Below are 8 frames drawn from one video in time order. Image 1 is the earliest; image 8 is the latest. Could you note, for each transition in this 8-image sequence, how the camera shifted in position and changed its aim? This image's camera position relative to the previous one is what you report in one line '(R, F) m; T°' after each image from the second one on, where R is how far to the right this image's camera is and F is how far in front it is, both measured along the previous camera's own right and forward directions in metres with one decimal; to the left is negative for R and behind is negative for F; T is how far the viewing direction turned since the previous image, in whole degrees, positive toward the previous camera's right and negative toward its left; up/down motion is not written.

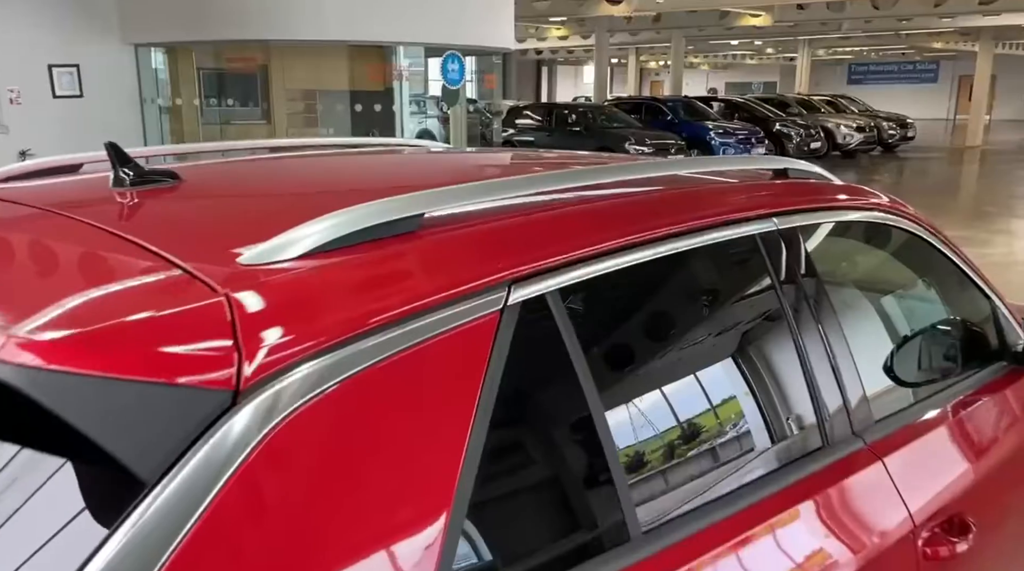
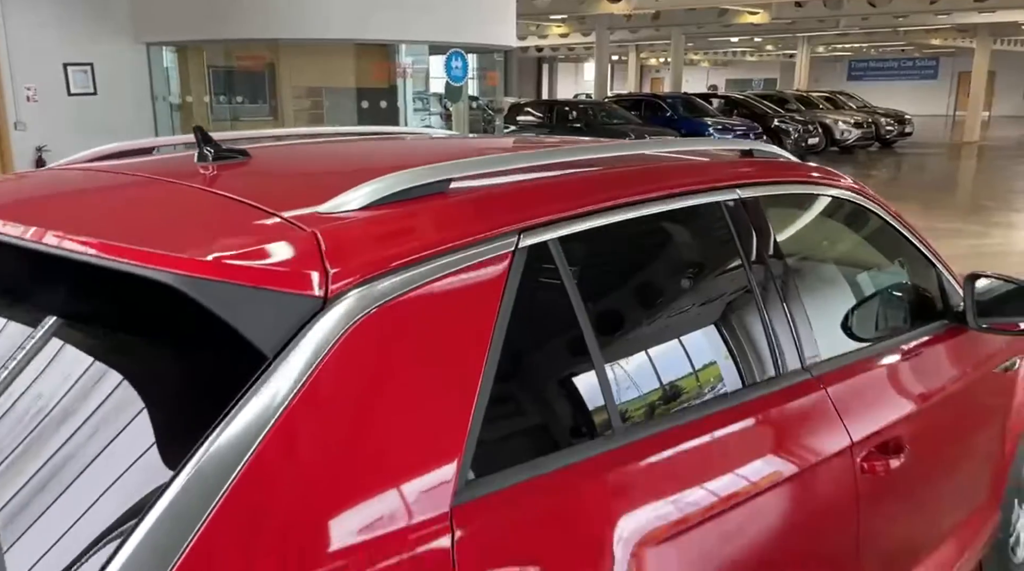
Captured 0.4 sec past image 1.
(0.0, -0.3) m; 0°
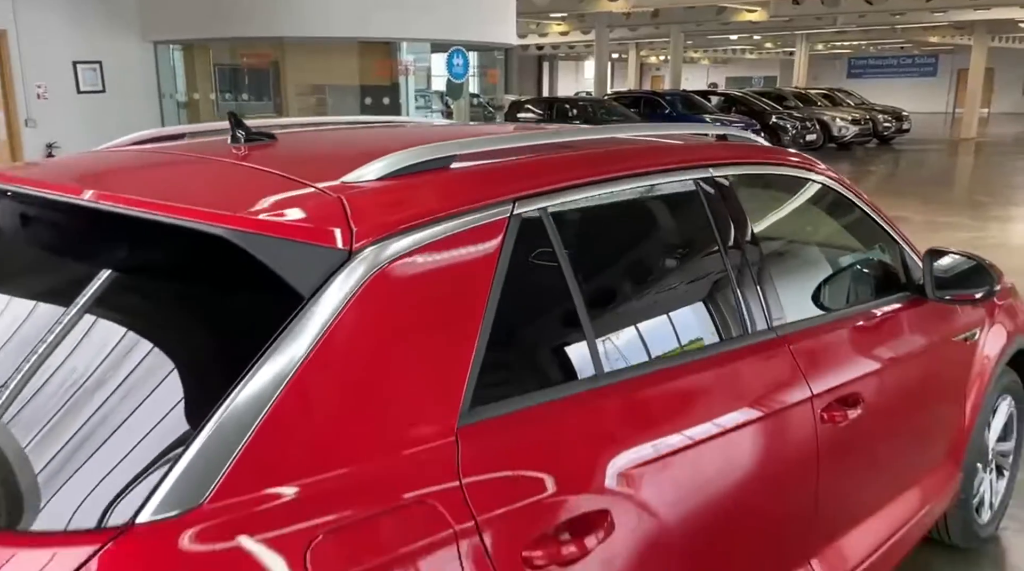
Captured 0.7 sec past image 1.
(0.0, -0.2) m; 0°
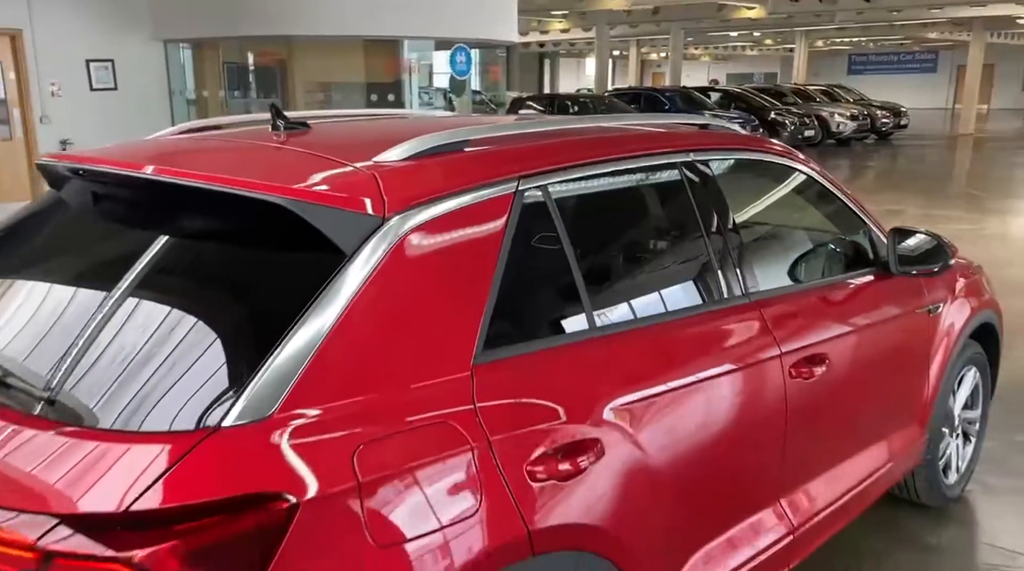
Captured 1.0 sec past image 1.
(0.0, -0.2) m; 0°
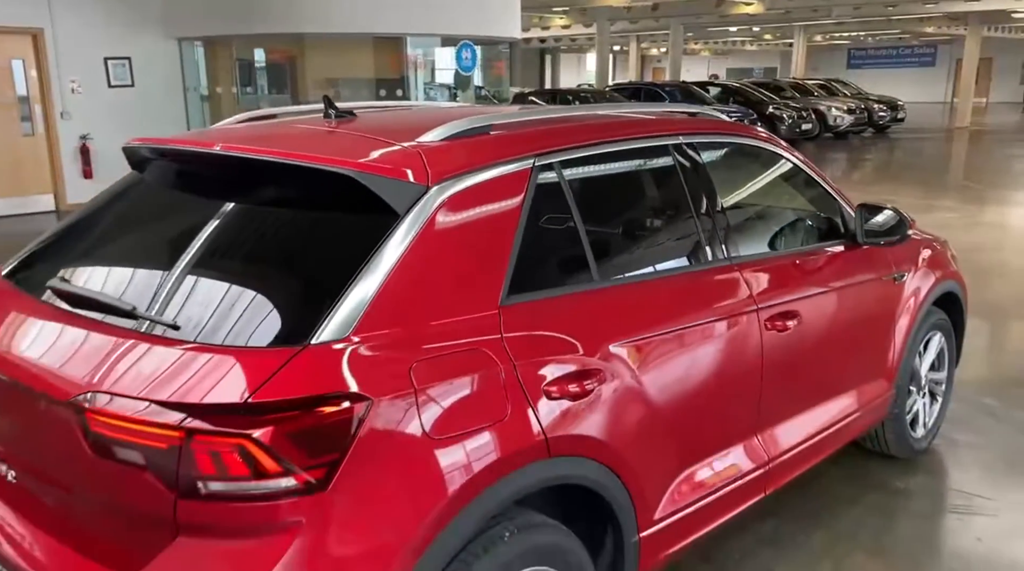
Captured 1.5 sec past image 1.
(0.0, -0.3) m; 0°
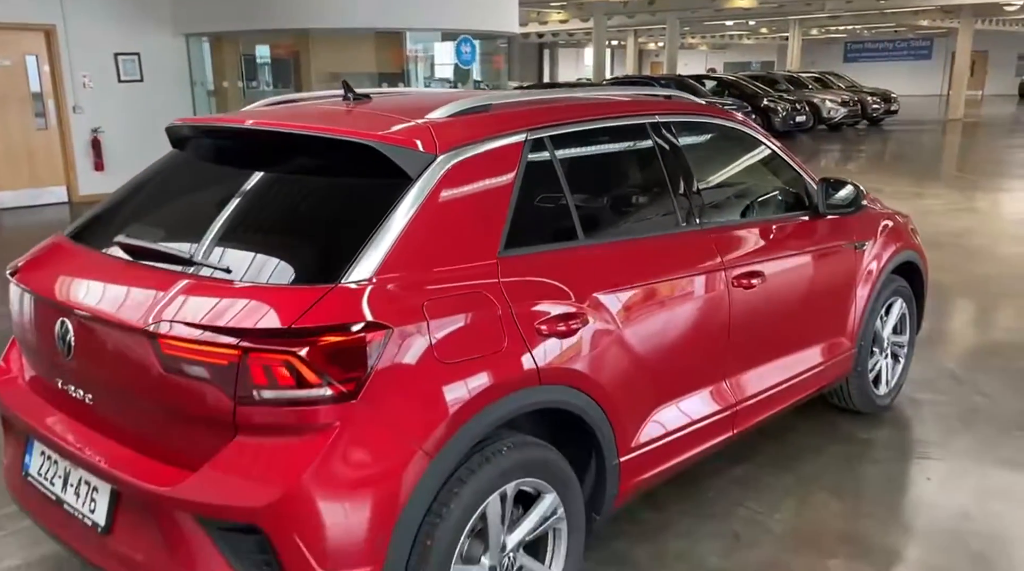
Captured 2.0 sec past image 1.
(0.0, -0.3) m; 0°
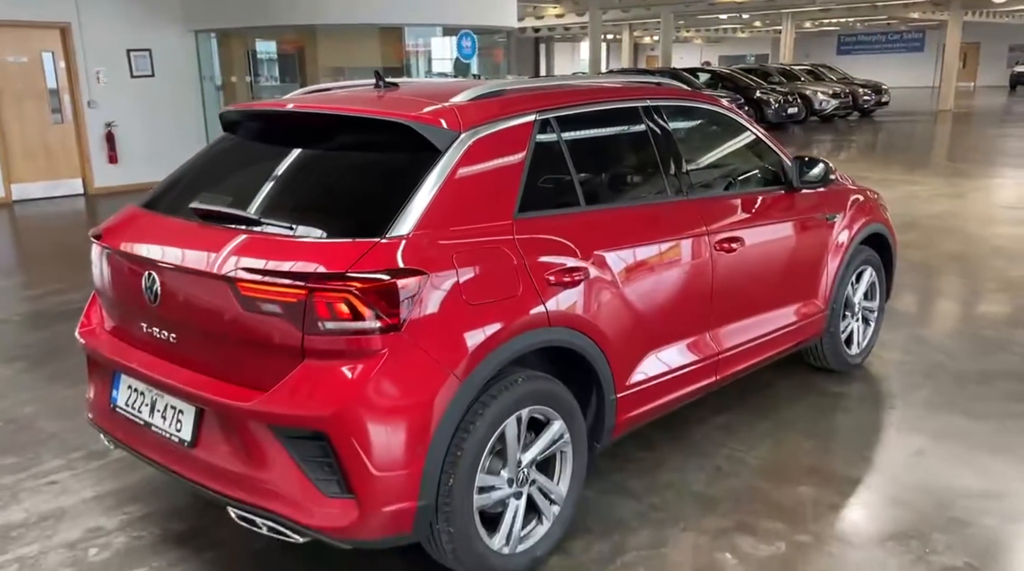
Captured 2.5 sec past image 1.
(-0.1, -0.4) m; 0°
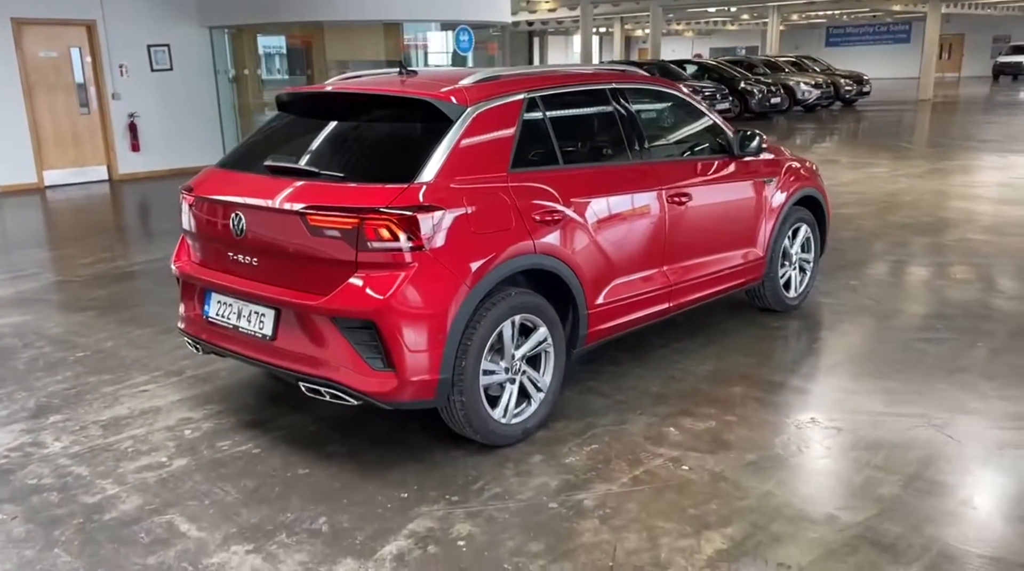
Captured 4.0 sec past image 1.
(0.0, -0.8) m; 0°
